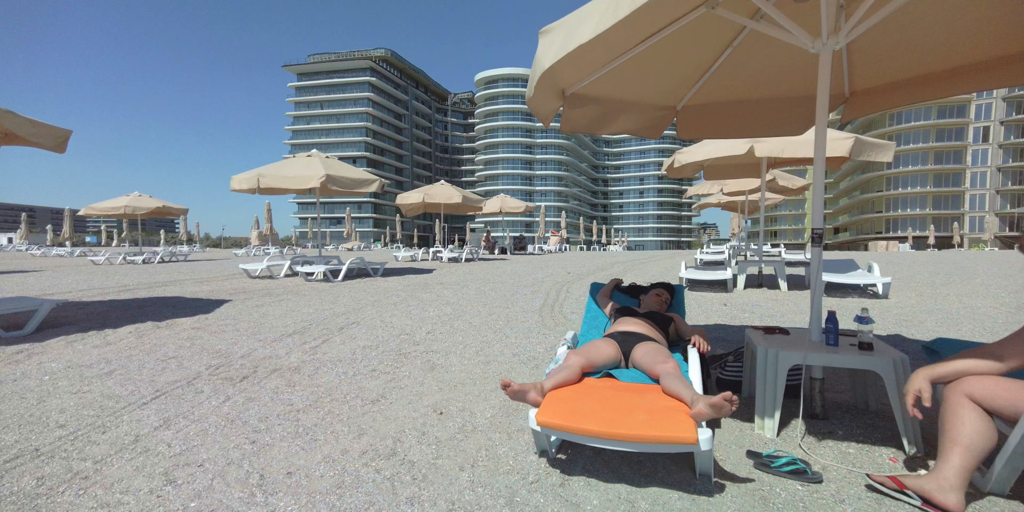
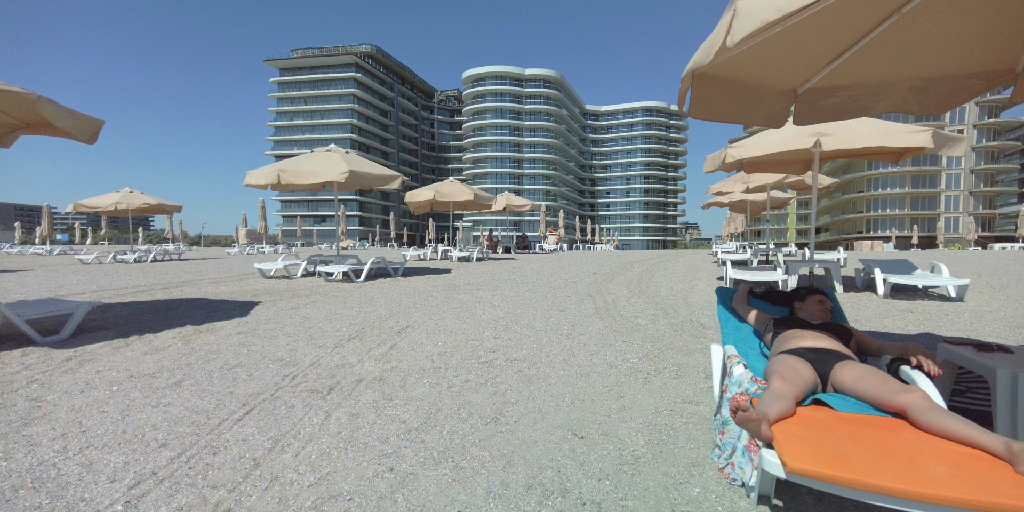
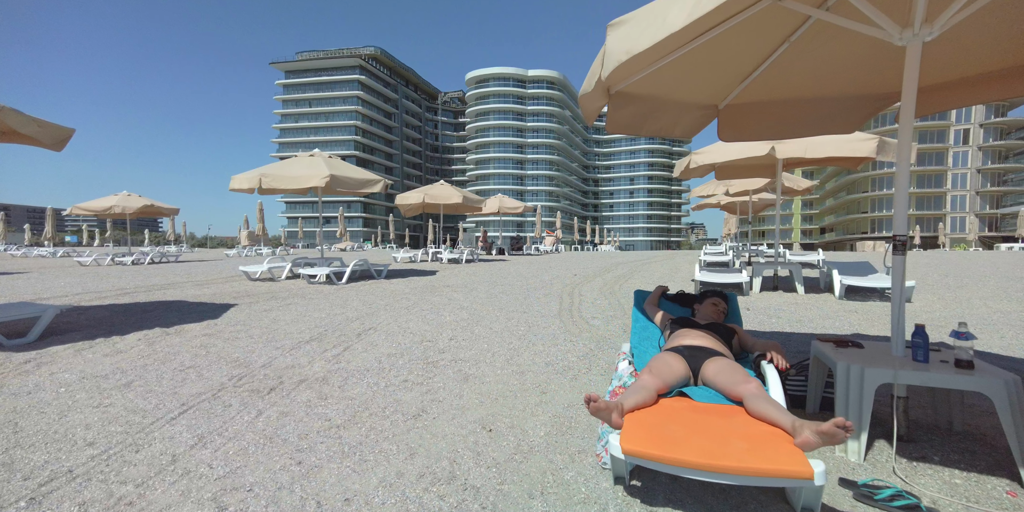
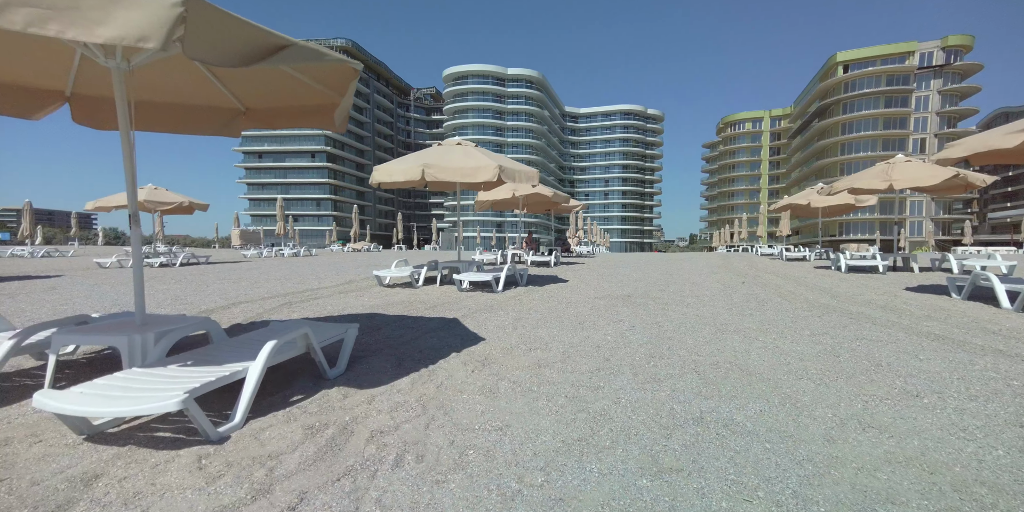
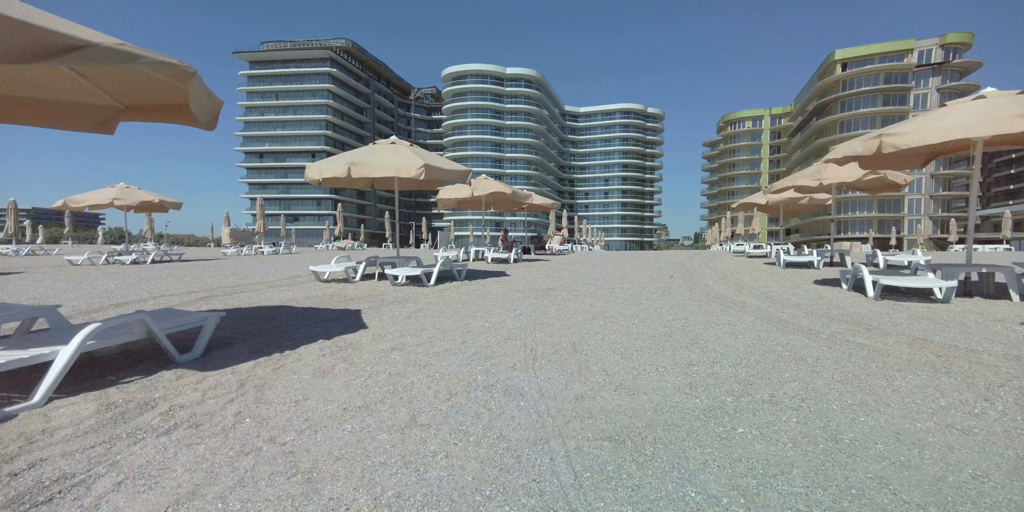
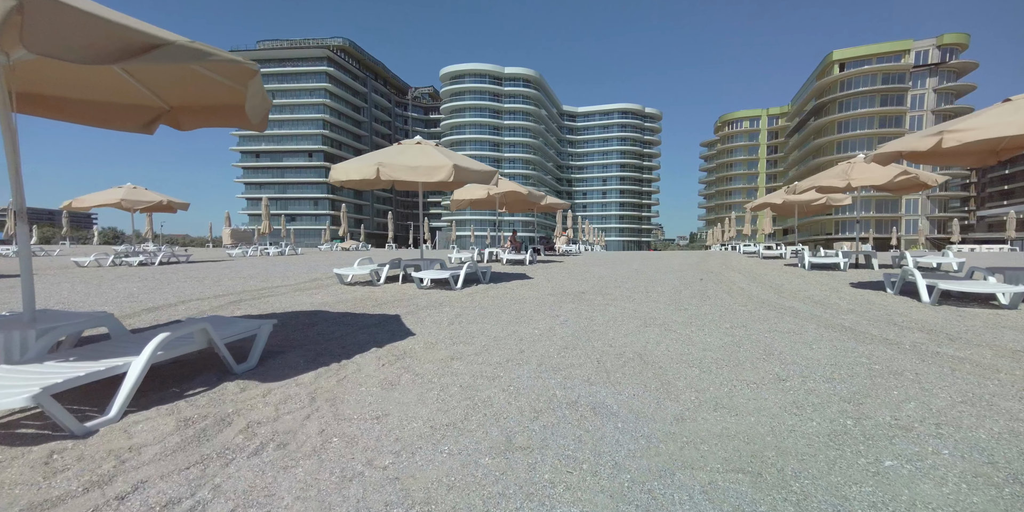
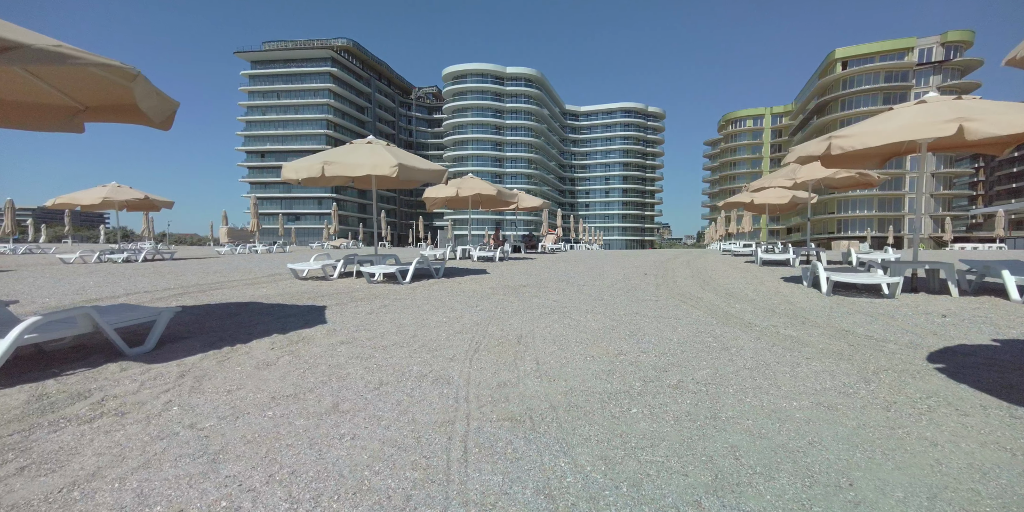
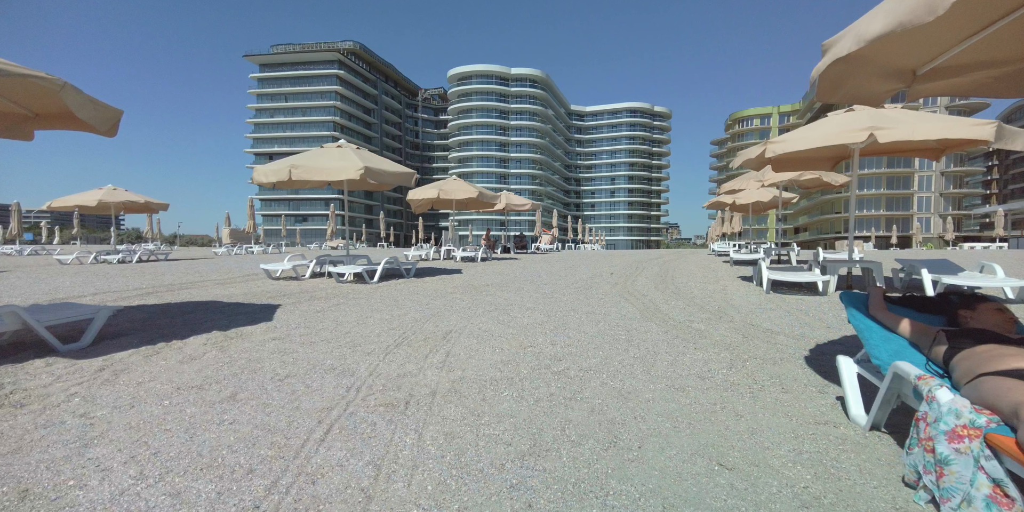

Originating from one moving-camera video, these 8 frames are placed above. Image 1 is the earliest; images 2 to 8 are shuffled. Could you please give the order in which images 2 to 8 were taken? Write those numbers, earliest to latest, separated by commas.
3, 2, 8, 7, 5, 6, 4
